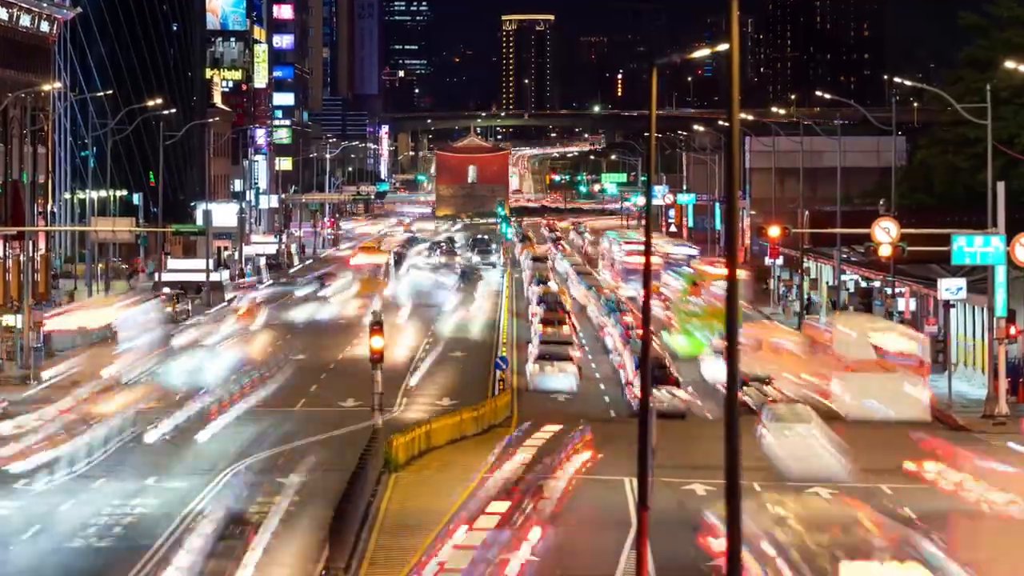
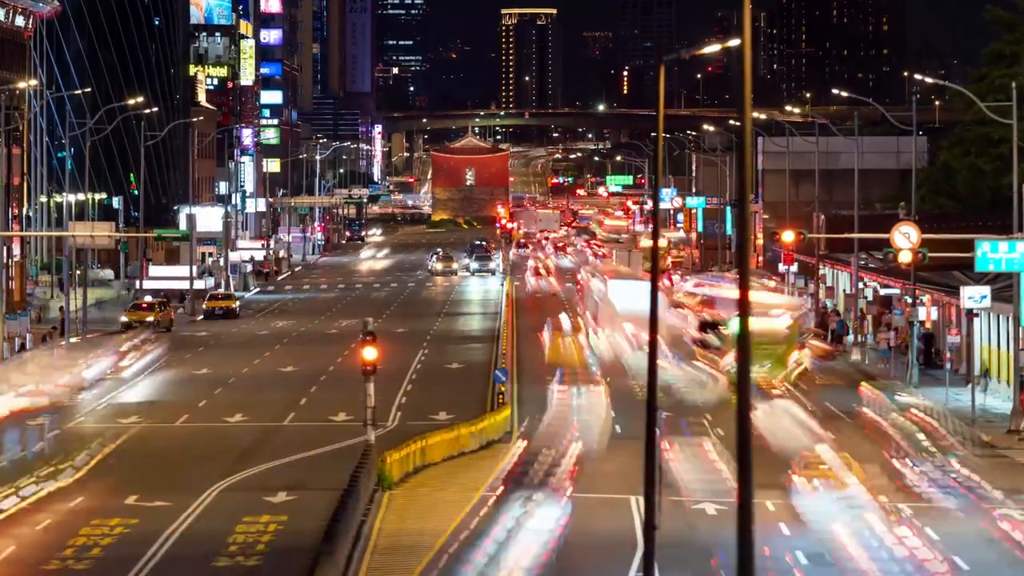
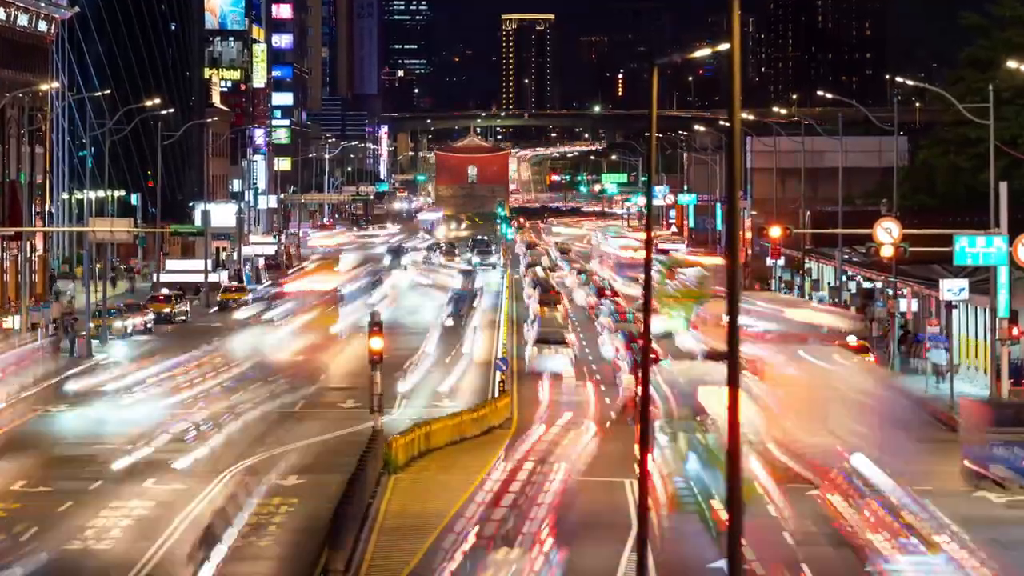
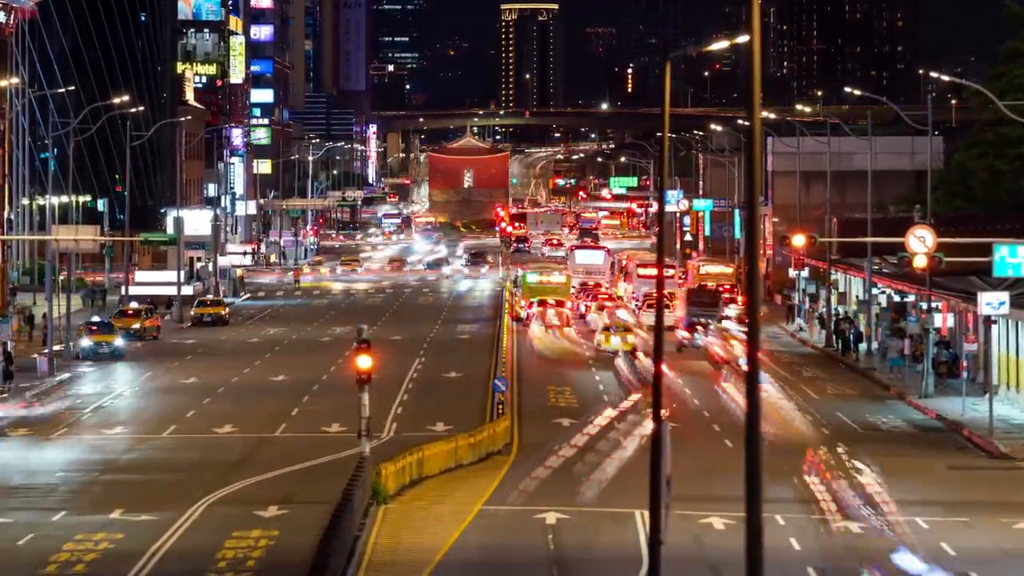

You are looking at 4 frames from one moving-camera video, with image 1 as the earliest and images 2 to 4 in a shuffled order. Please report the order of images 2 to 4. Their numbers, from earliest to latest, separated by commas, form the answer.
3, 2, 4
